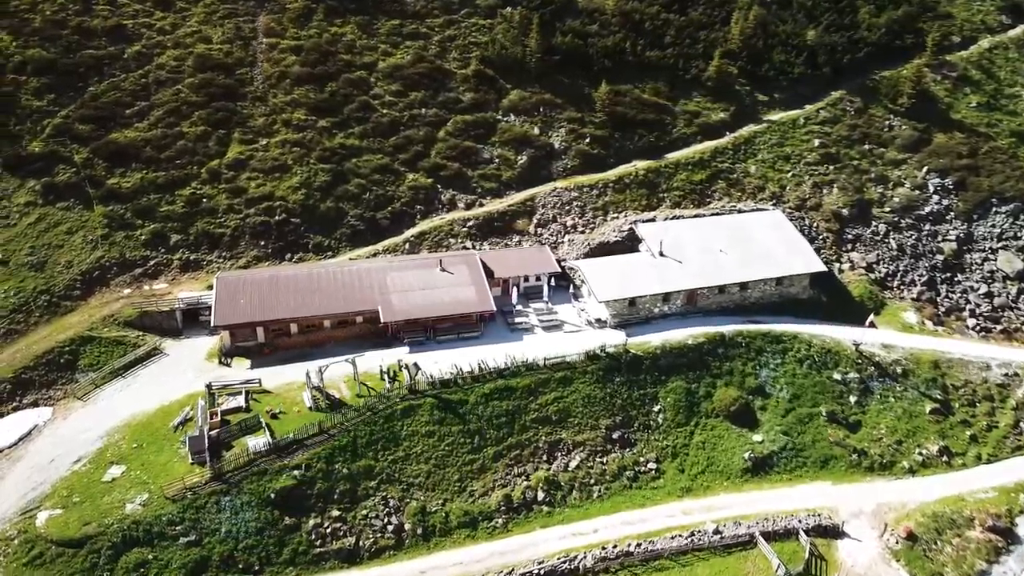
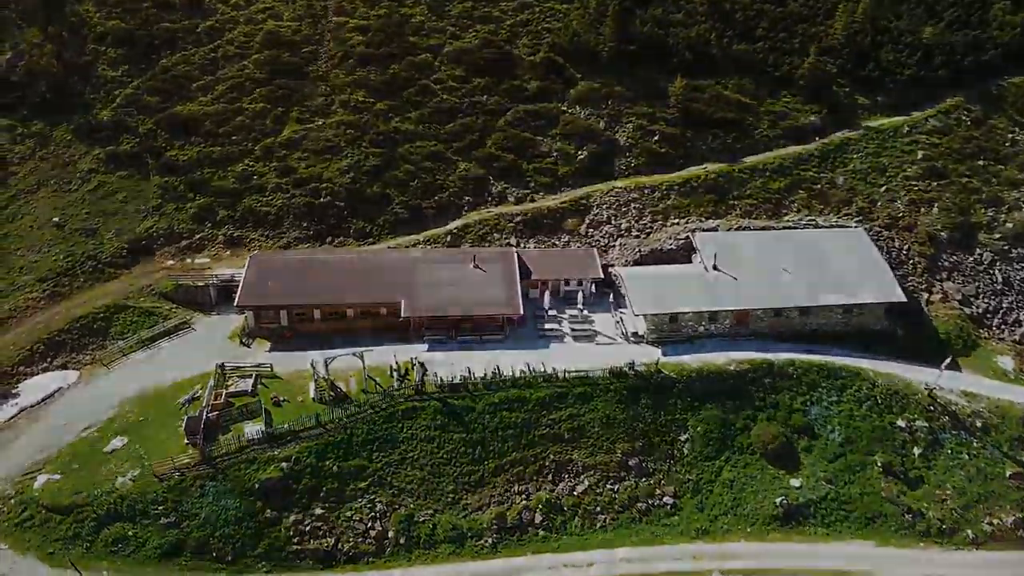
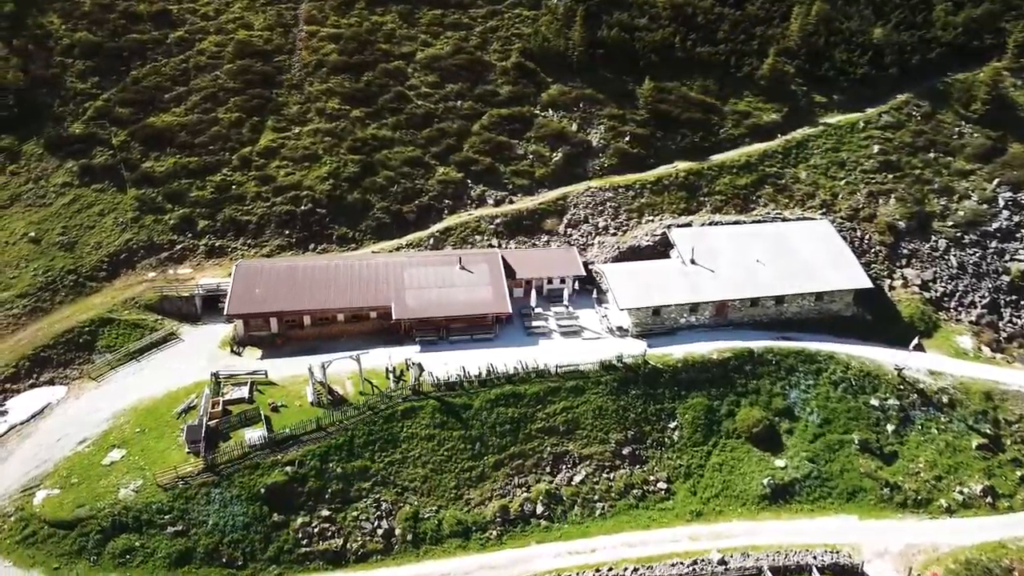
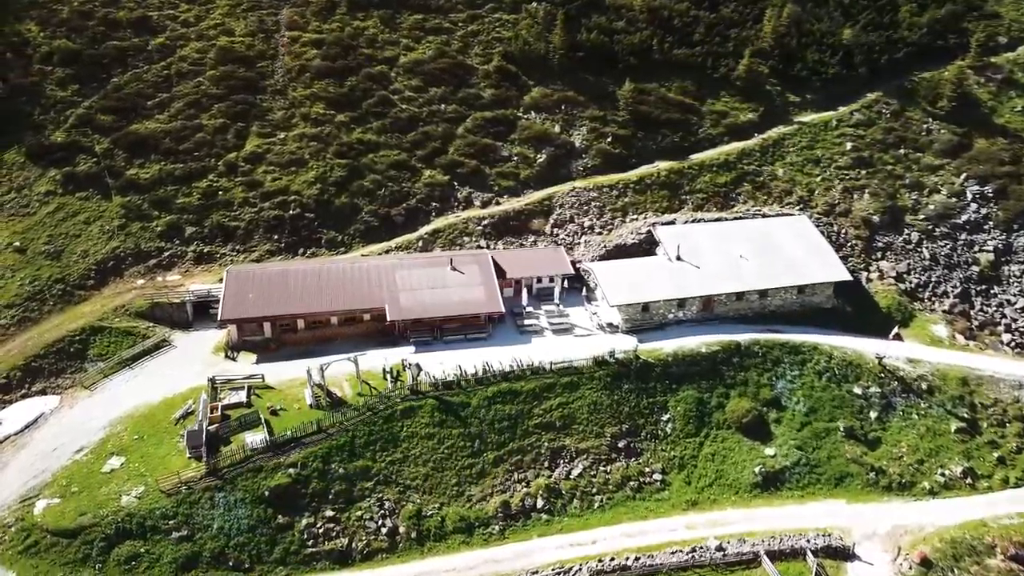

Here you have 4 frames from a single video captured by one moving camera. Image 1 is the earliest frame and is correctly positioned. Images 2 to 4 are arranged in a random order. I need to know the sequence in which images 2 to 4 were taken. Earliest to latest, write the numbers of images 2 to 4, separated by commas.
4, 3, 2
